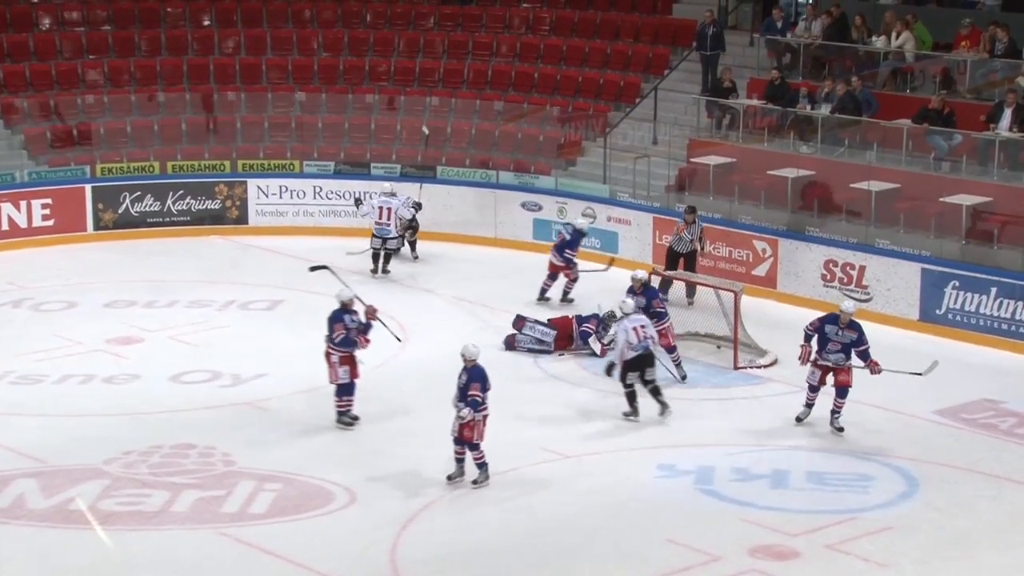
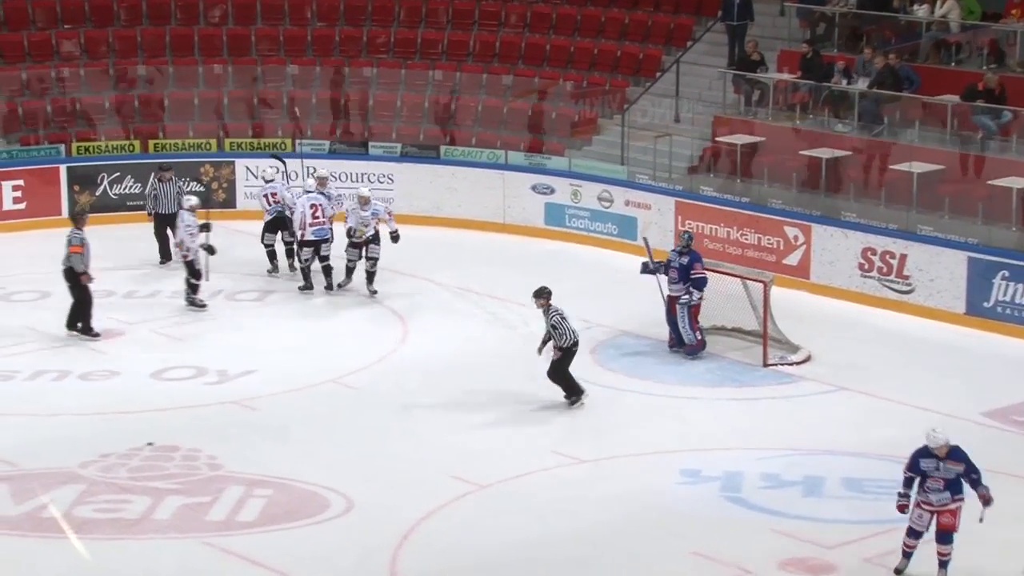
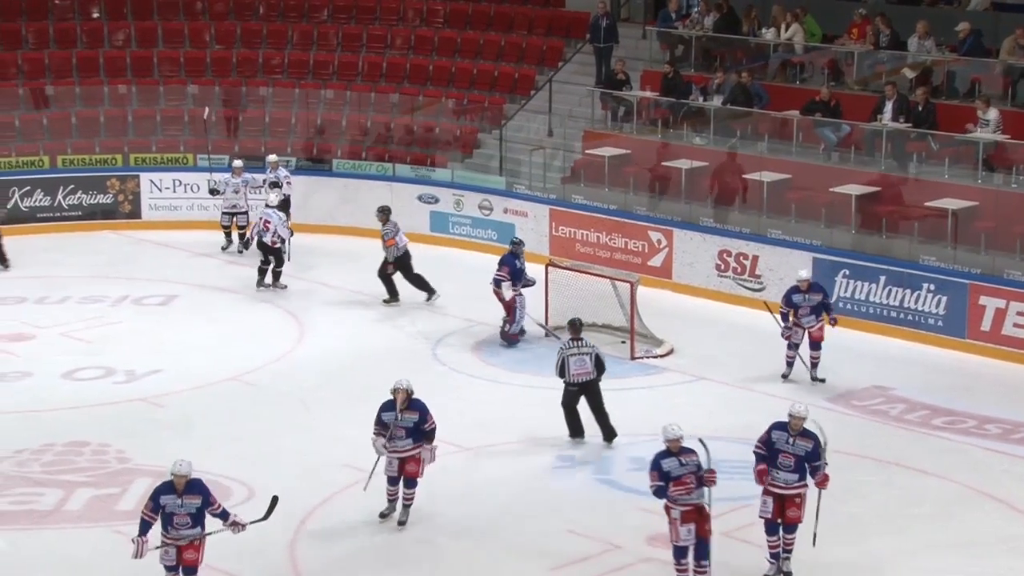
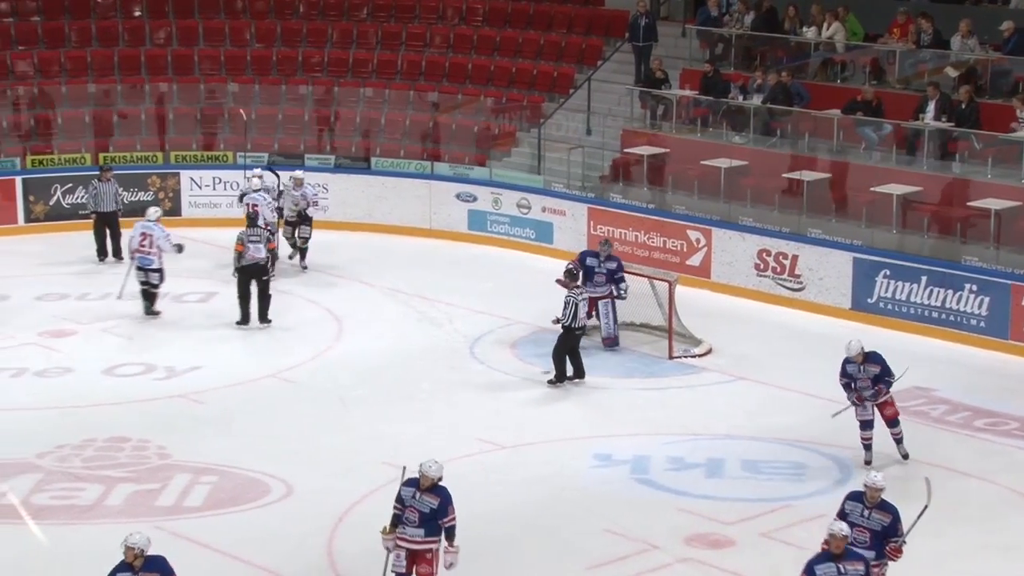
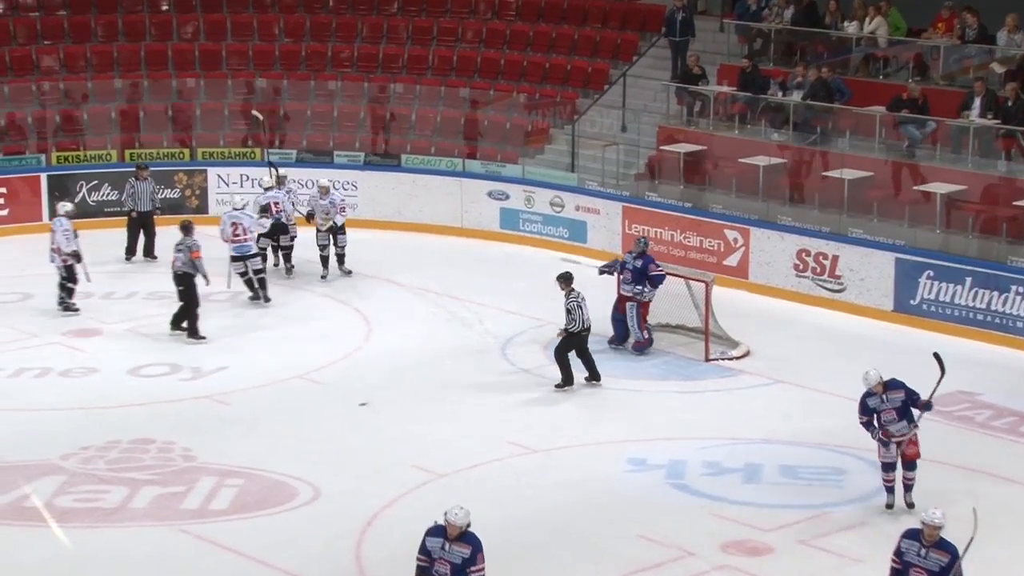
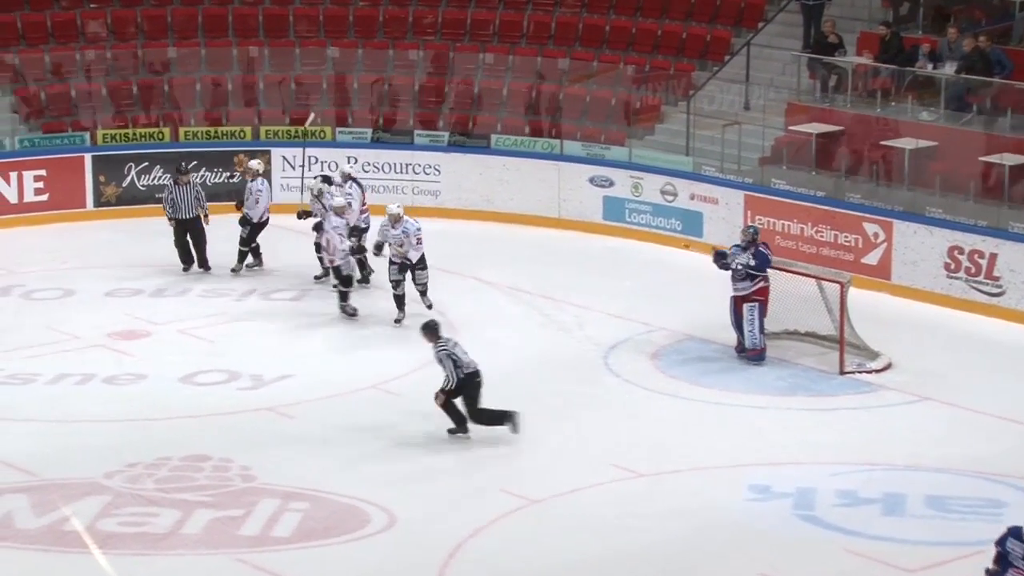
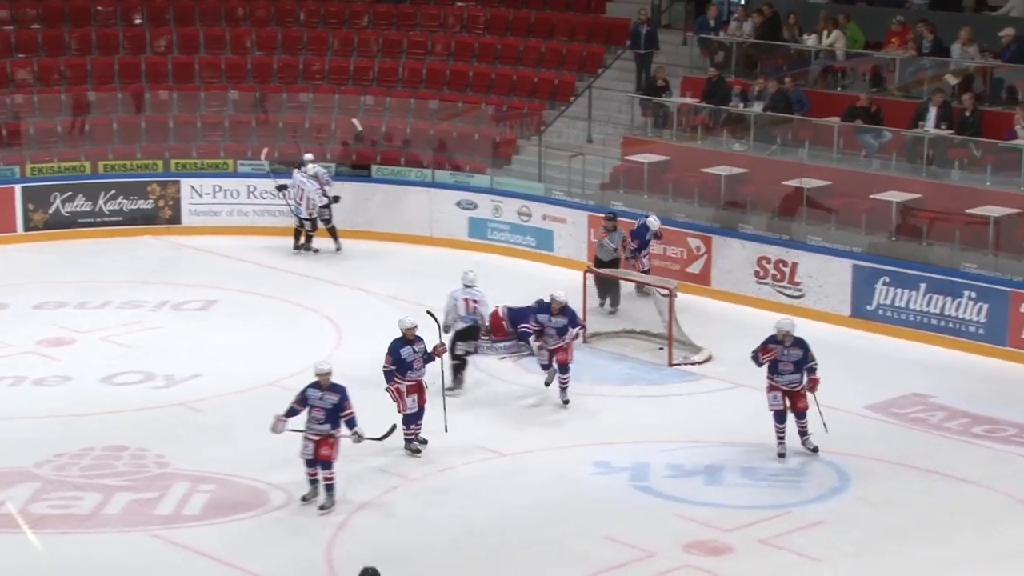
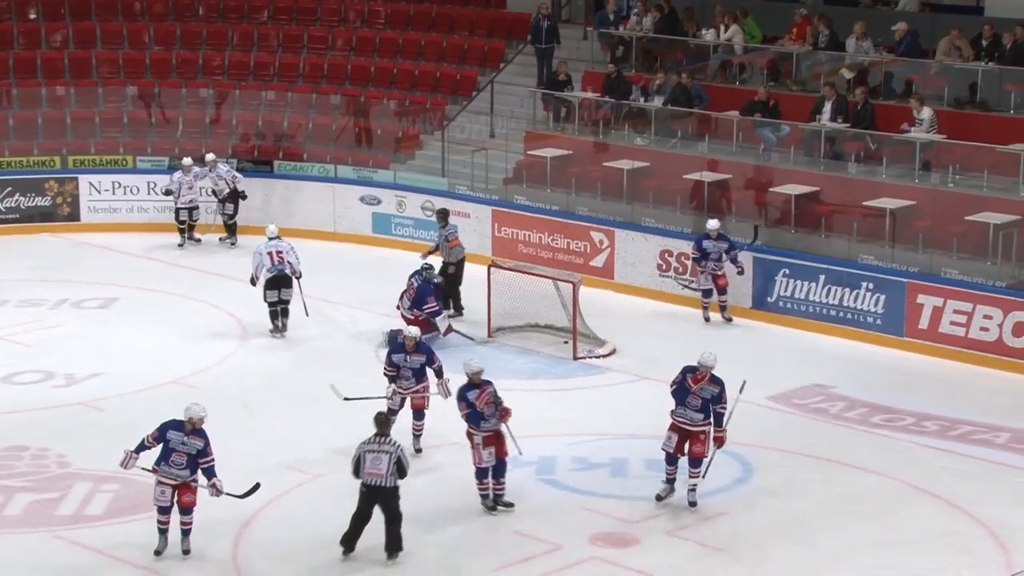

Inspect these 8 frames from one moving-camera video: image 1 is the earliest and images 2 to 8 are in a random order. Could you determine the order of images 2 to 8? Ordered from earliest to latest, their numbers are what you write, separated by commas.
7, 8, 3, 4, 5, 2, 6
